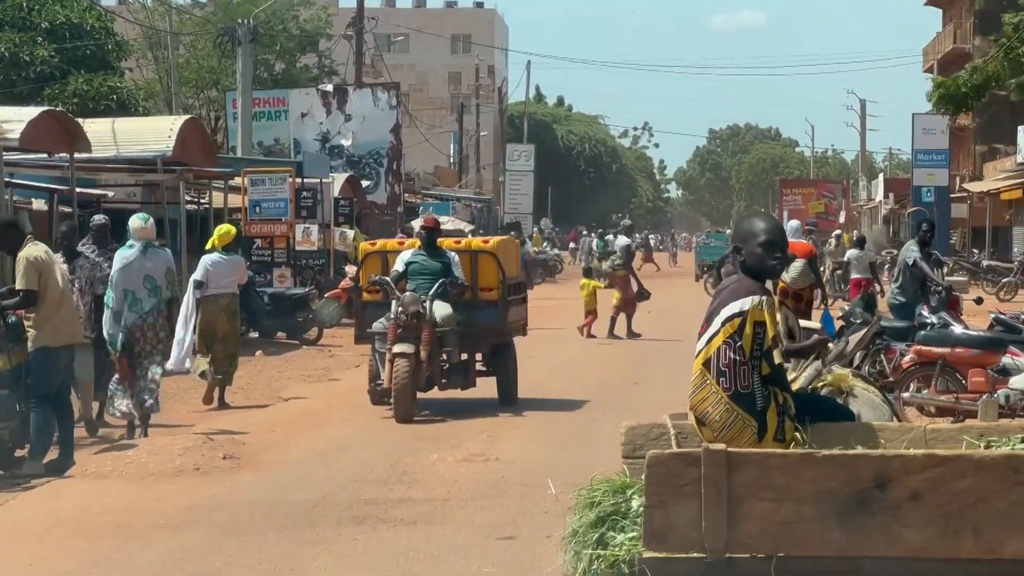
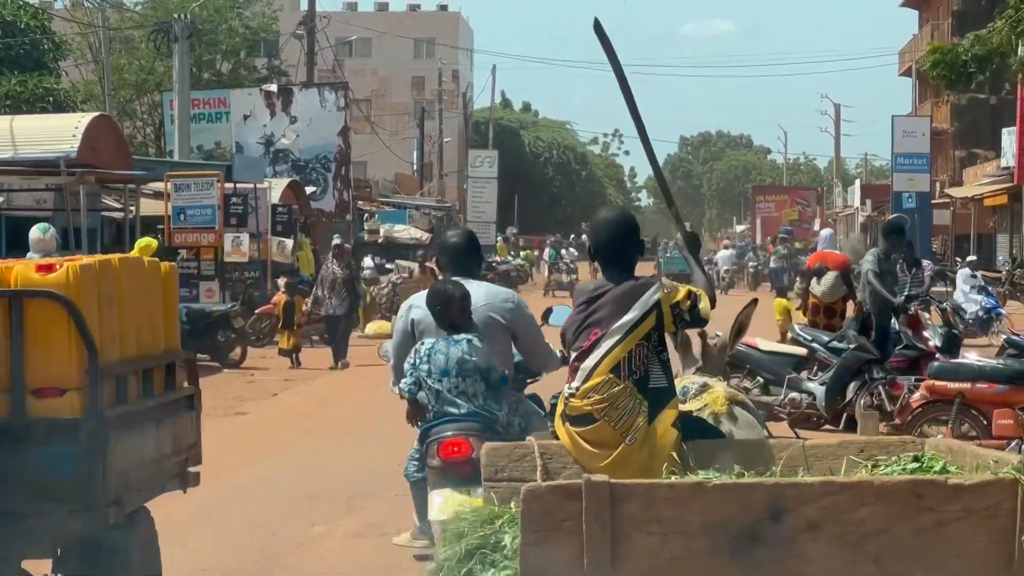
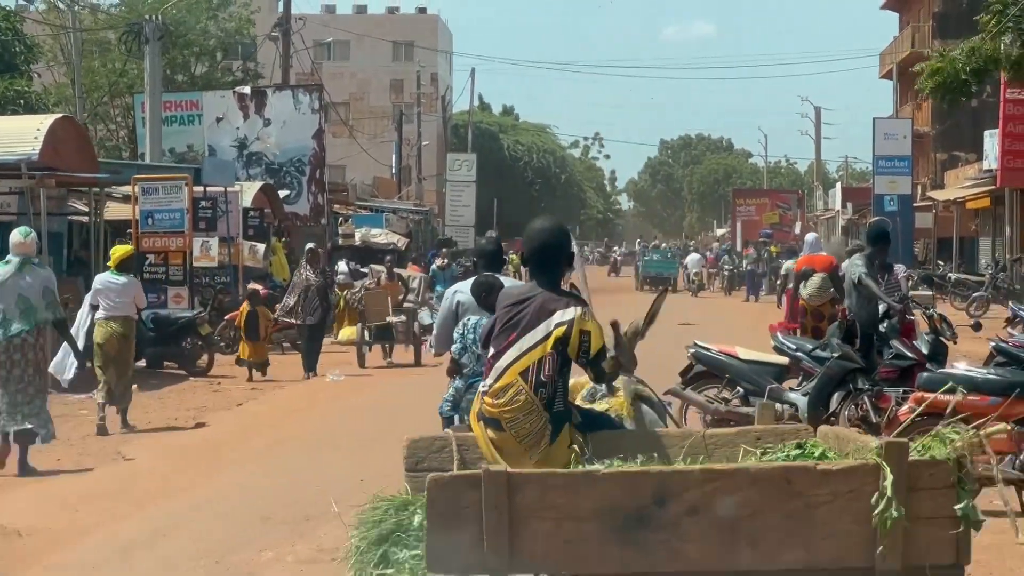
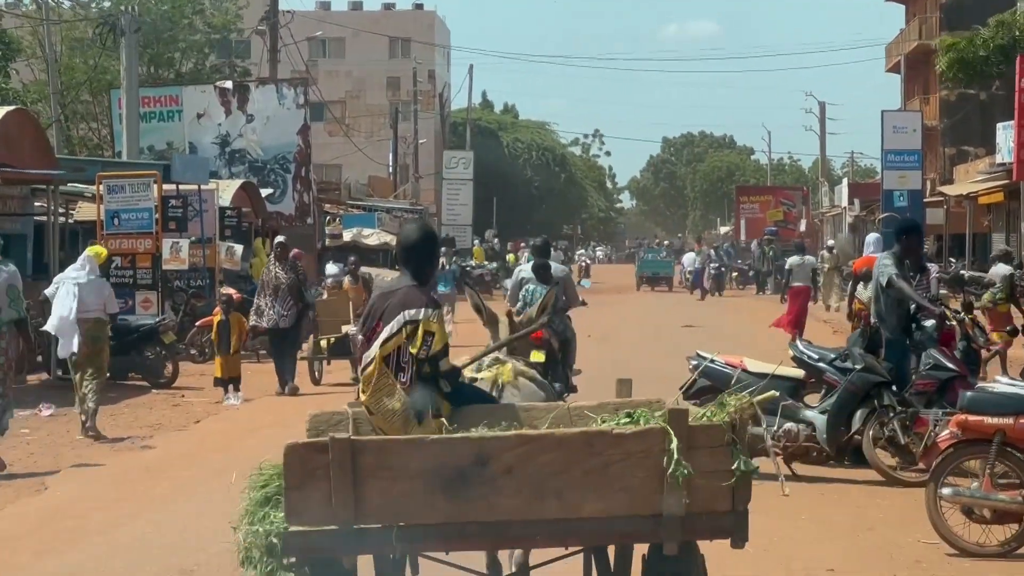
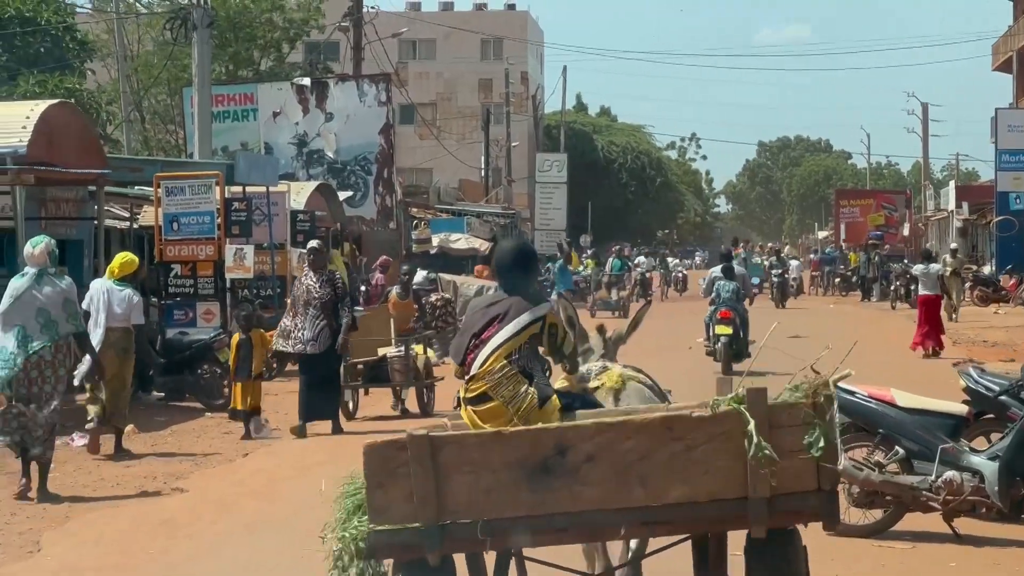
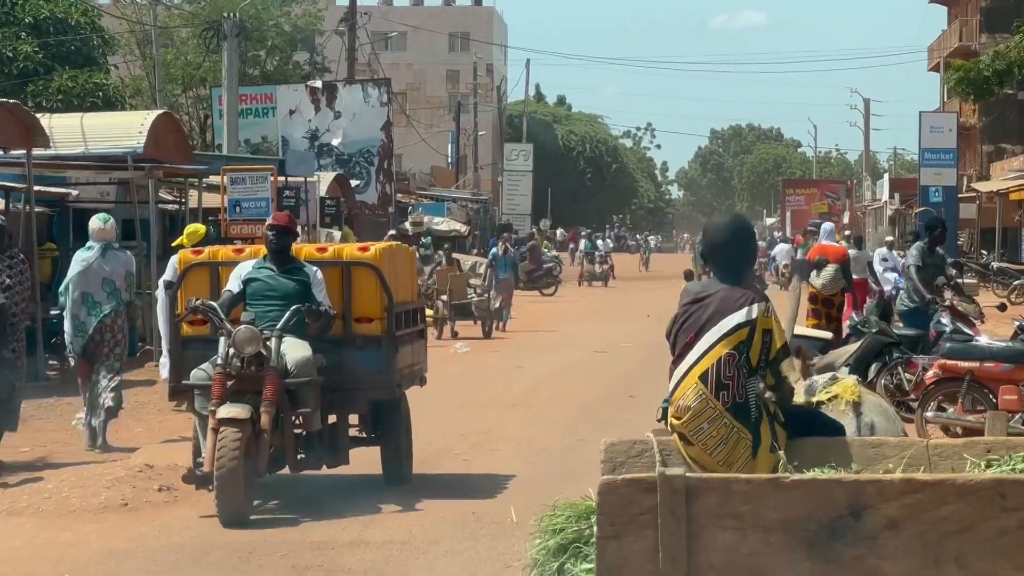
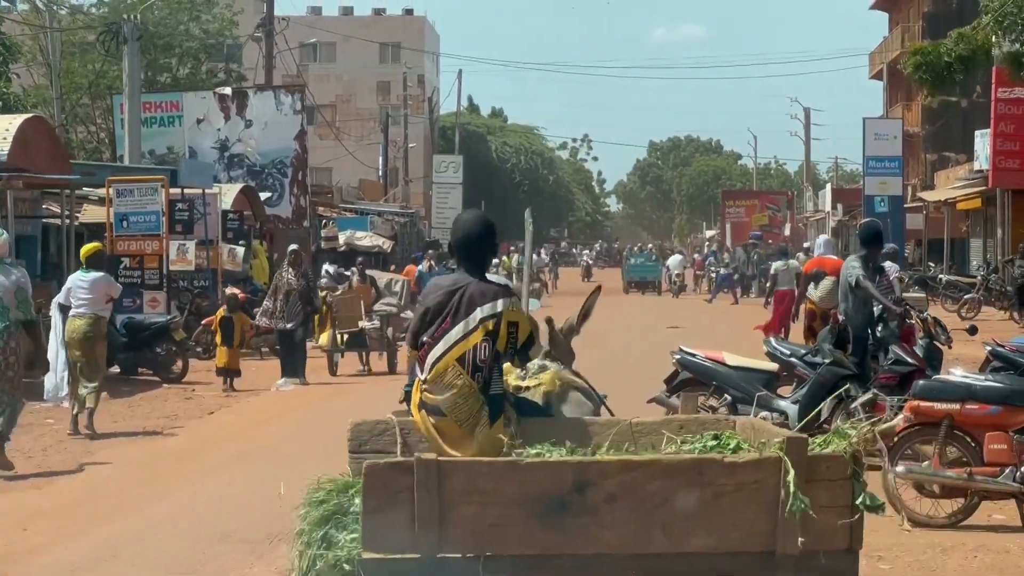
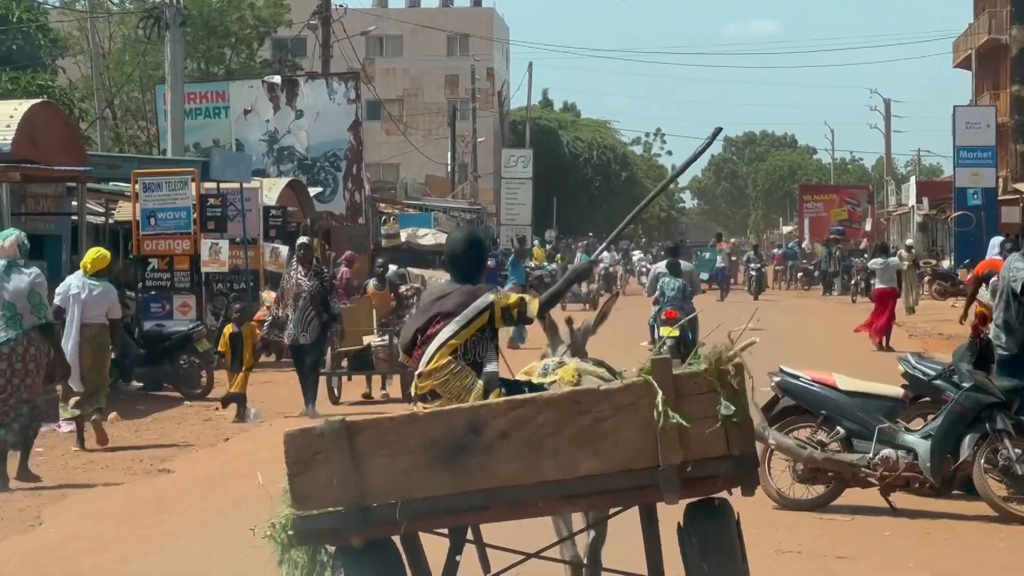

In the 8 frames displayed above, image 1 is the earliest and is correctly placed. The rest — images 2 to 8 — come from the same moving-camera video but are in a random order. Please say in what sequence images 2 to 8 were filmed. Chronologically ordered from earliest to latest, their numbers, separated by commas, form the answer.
6, 2, 3, 7, 4, 8, 5
